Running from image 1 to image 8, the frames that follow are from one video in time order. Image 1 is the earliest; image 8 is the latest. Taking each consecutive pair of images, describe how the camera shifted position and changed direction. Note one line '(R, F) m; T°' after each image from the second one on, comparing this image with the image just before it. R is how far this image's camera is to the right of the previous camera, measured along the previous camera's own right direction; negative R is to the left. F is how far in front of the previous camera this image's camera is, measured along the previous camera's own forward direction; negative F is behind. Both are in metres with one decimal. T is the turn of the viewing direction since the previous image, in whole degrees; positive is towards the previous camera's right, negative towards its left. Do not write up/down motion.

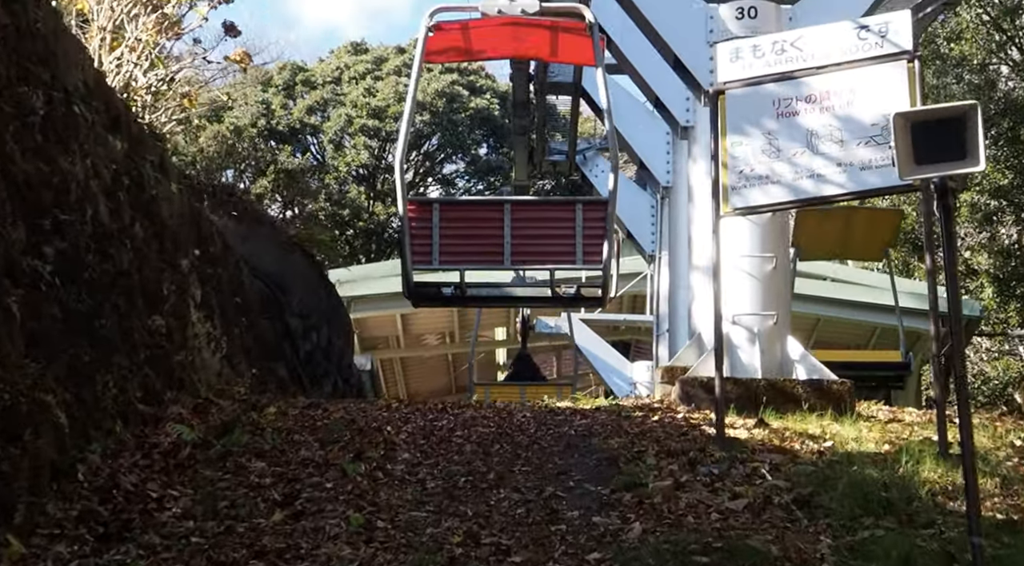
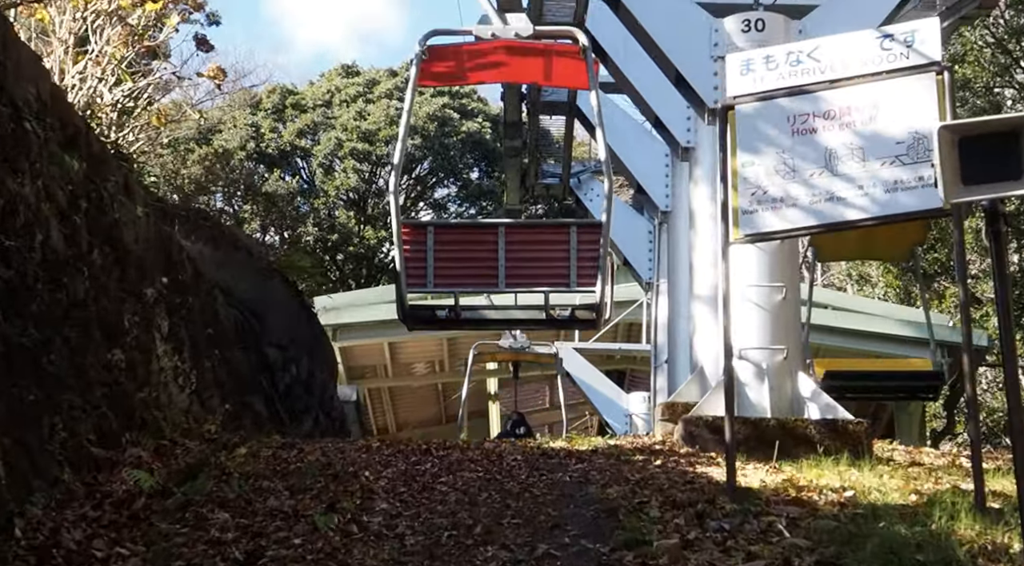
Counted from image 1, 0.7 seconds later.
(0.0, +0.6) m; 0°
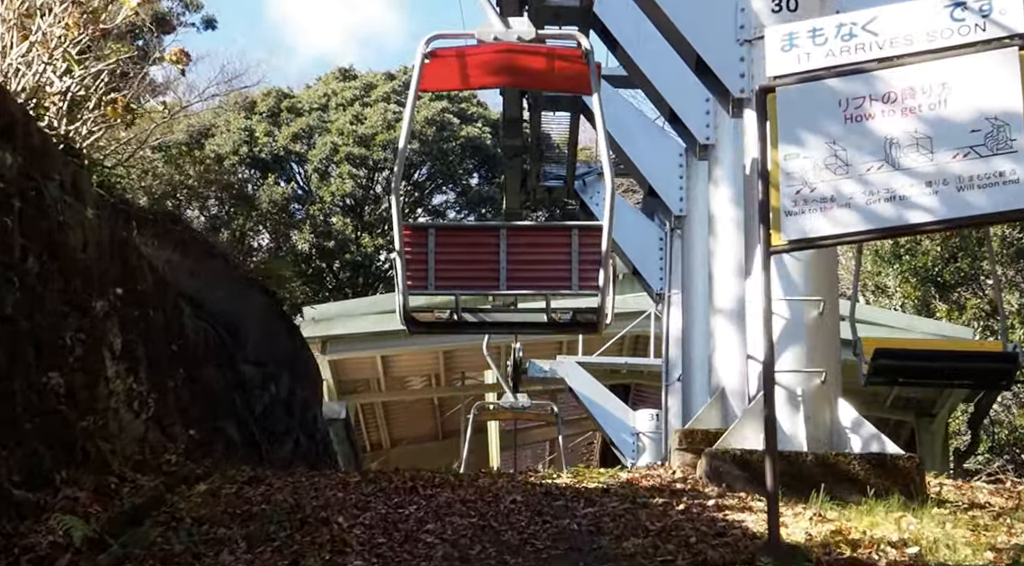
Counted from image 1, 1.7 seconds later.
(0.0, +1.0) m; 0°
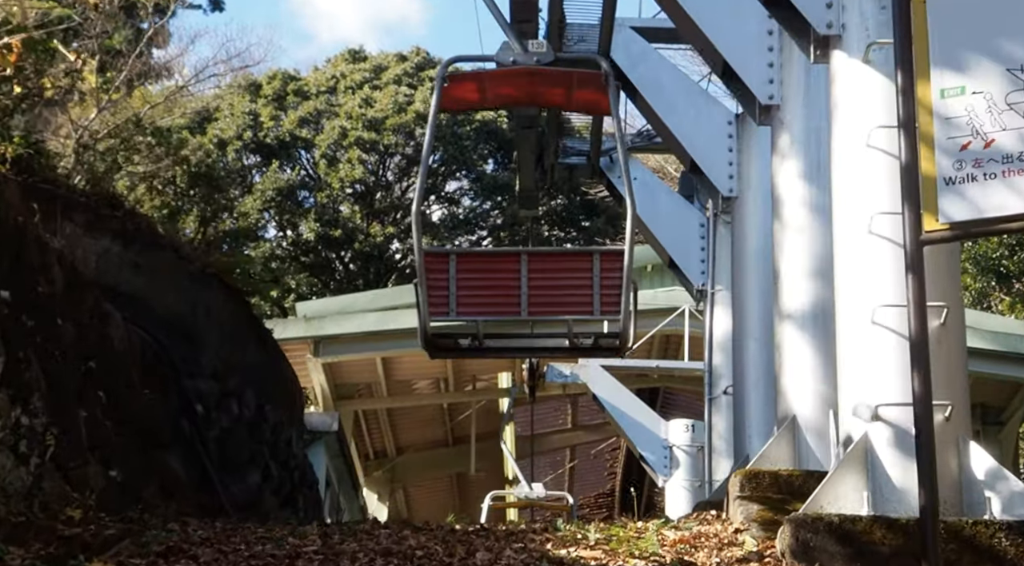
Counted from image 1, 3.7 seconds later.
(0.0, +1.8) m; -1°
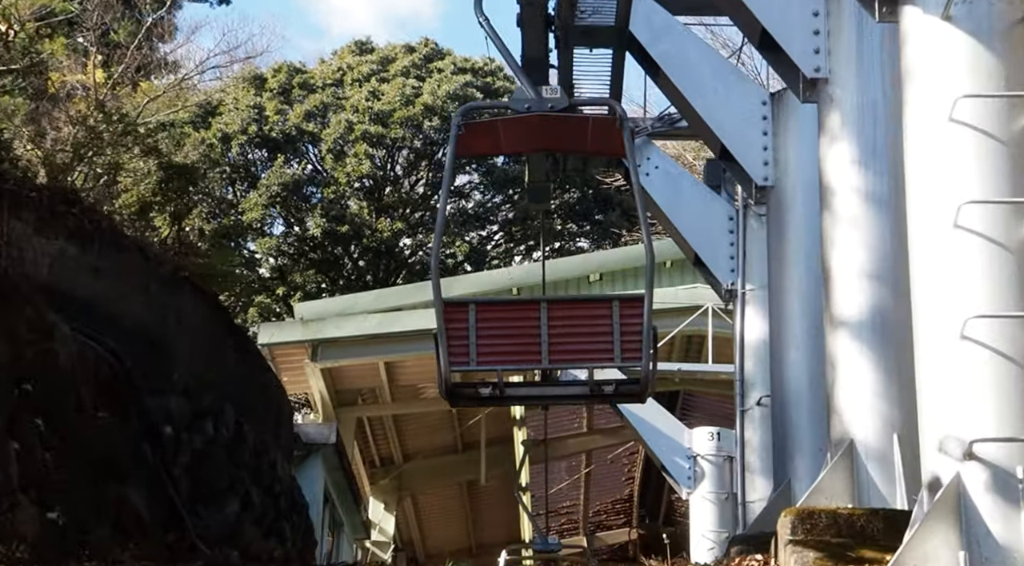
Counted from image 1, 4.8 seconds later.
(0.0, +1.0) m; -1°
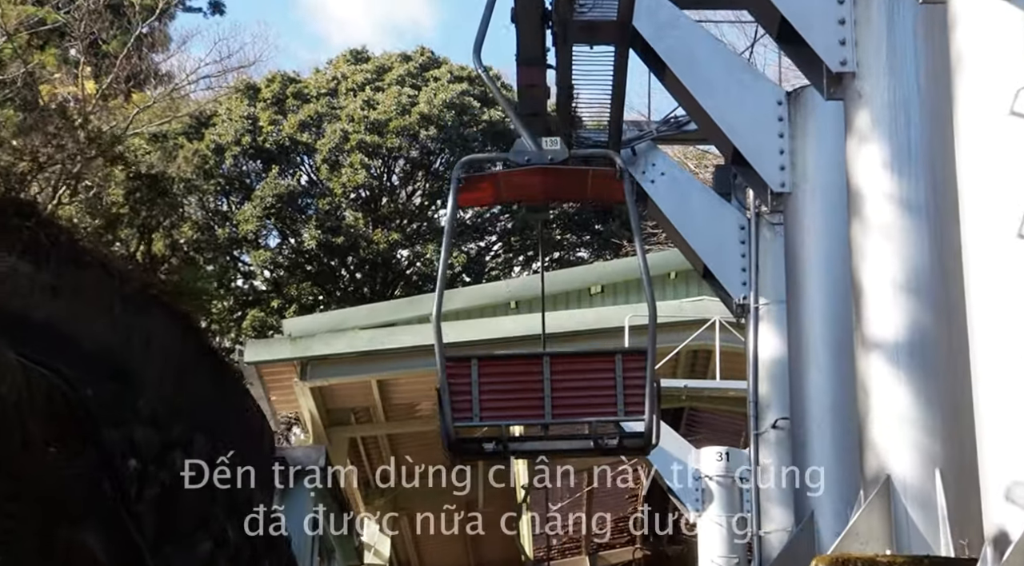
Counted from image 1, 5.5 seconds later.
(0.0, +0.6) m; 0°
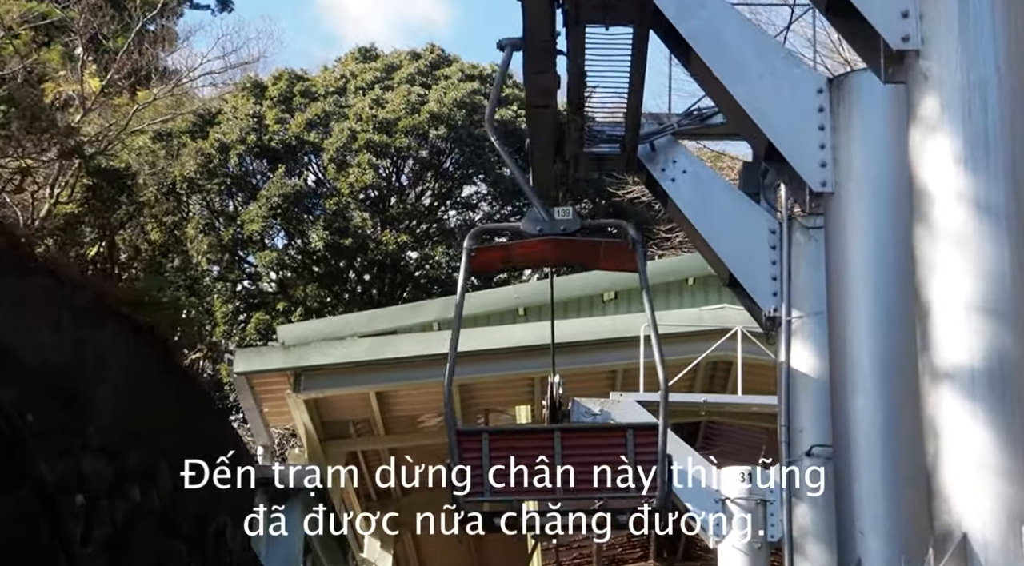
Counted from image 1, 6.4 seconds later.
(0.0, +0.8) m; -1°
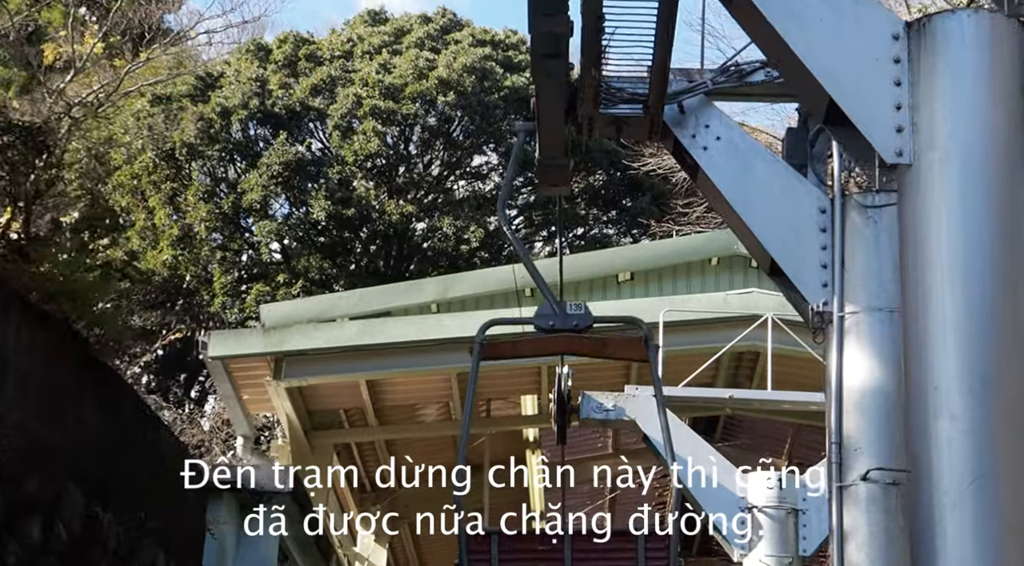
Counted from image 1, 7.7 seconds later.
(+0.1, +1.2) m; -1°
